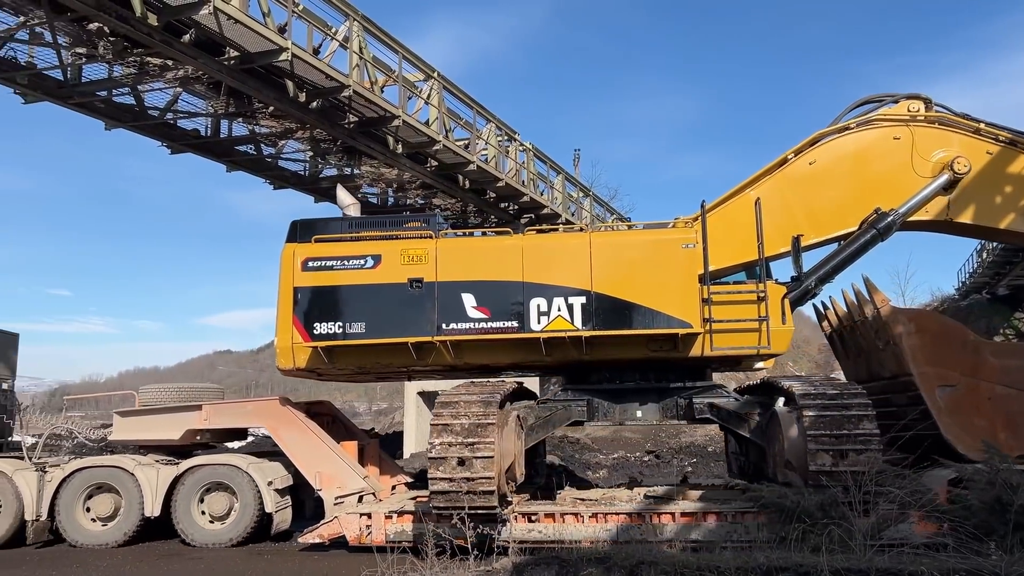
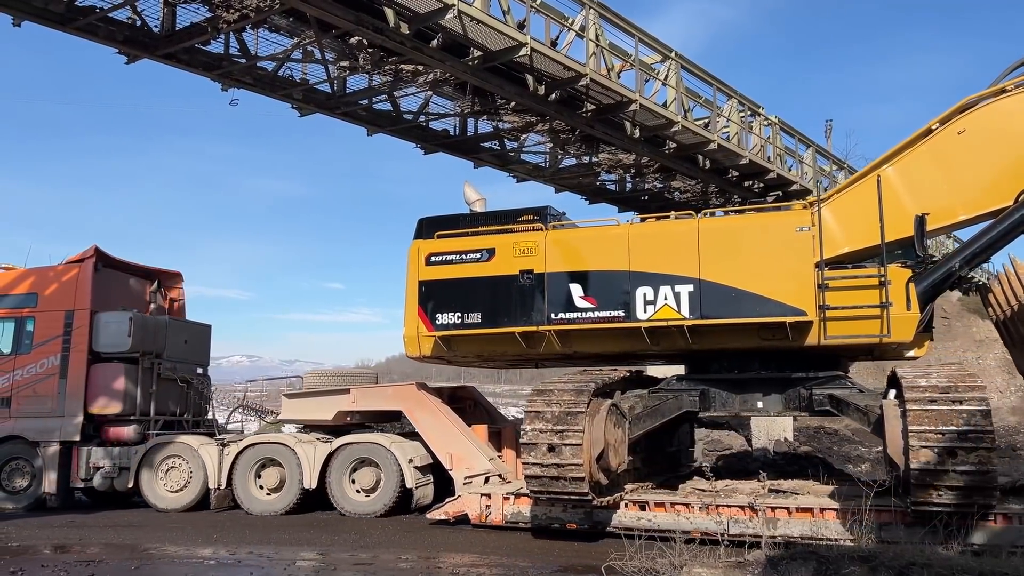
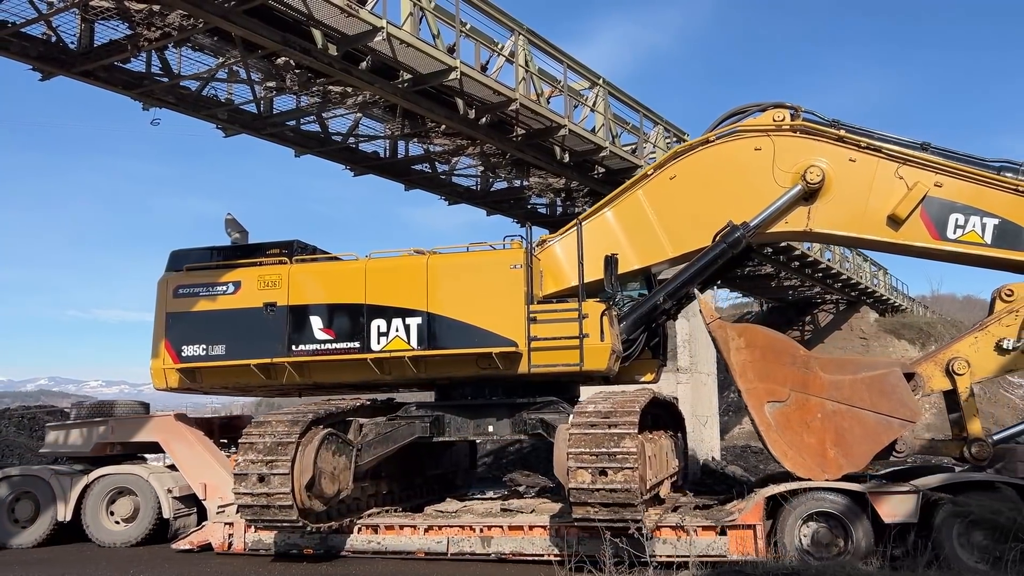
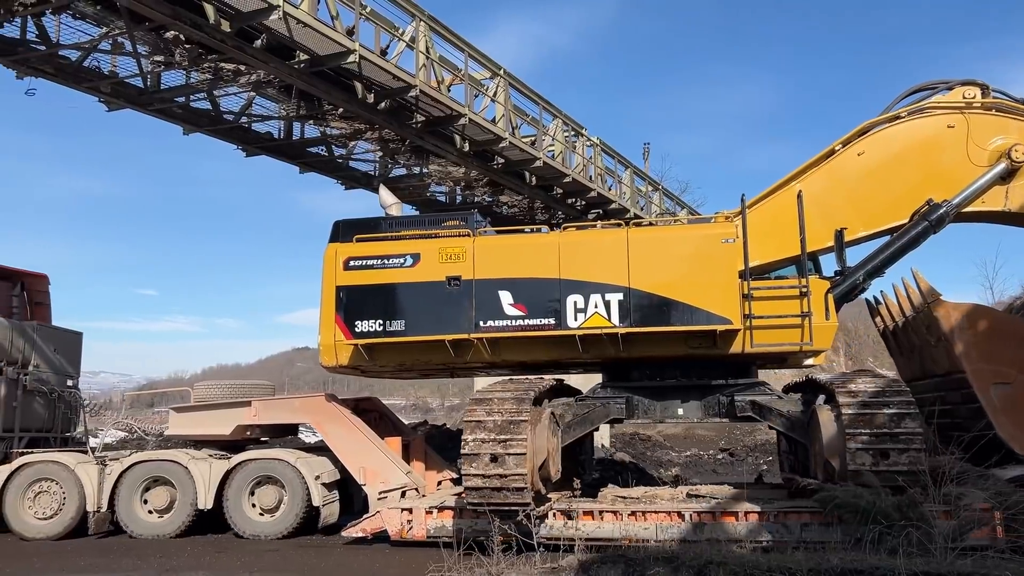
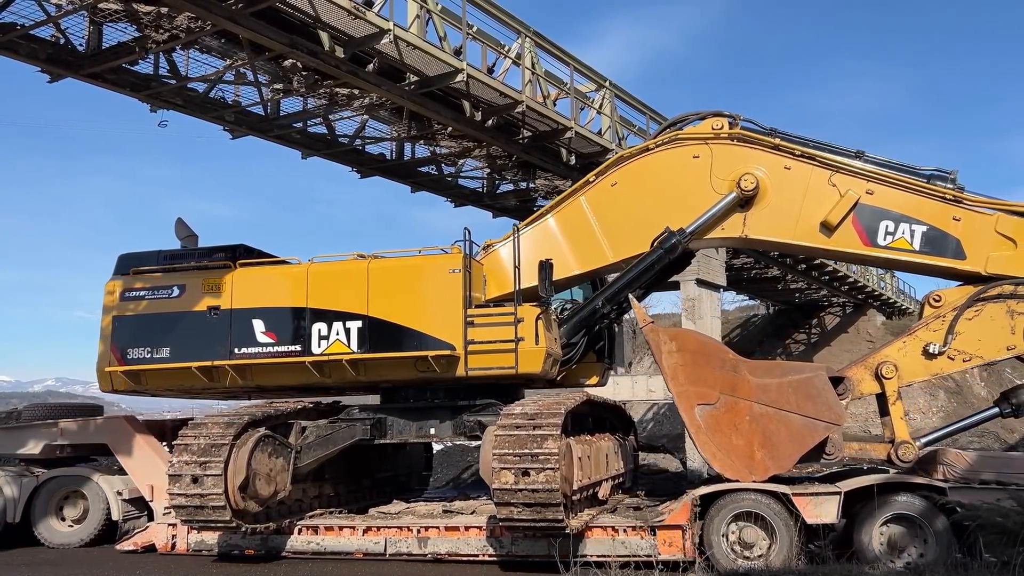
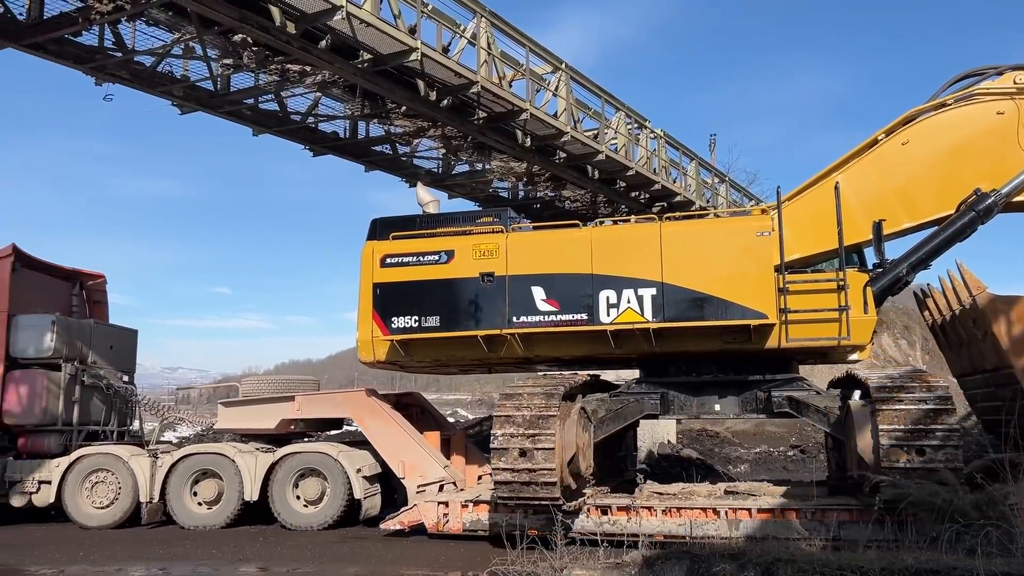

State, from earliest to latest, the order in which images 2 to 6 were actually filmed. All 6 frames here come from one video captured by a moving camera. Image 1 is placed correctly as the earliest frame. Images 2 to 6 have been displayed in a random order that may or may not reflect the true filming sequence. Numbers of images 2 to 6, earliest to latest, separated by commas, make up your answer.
4, 6, 2, 3, 5
